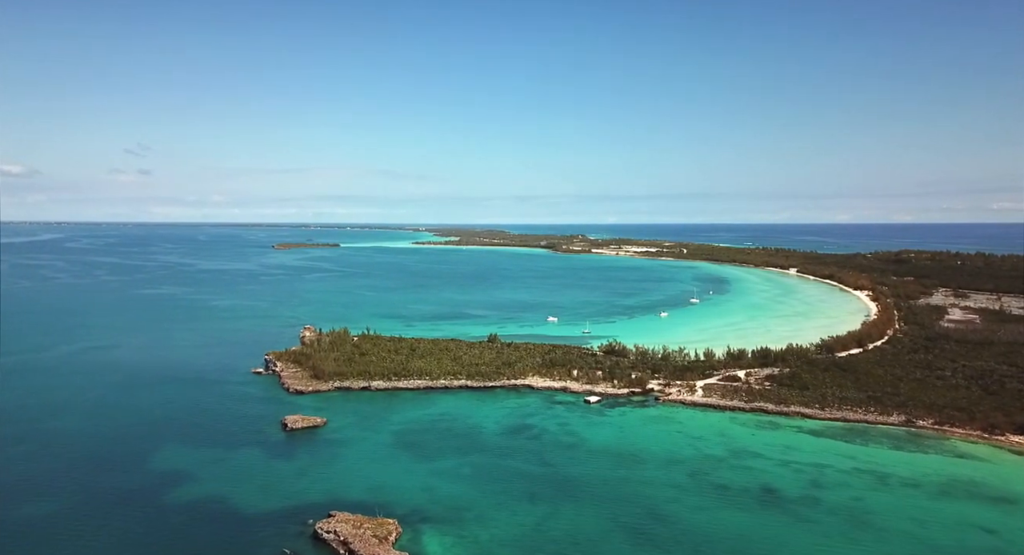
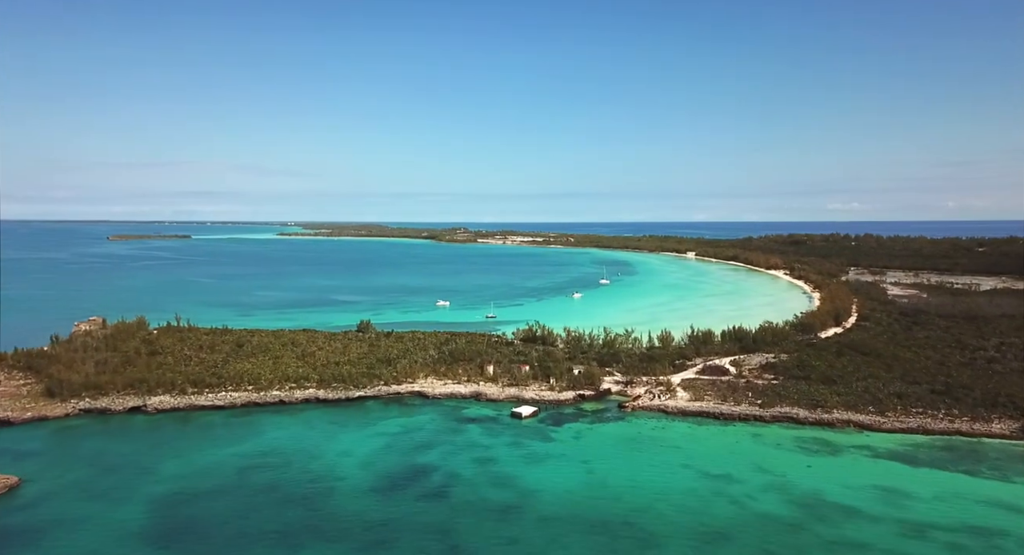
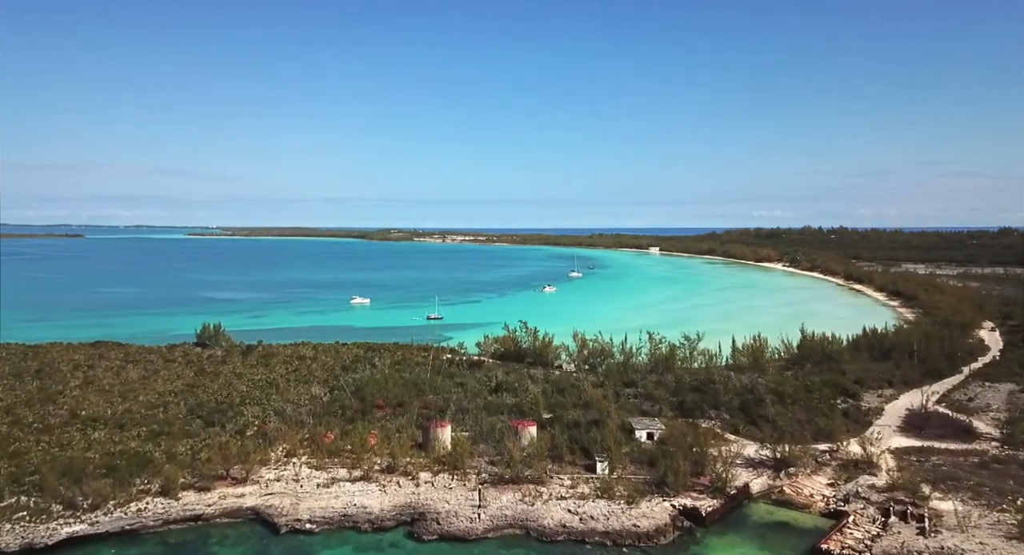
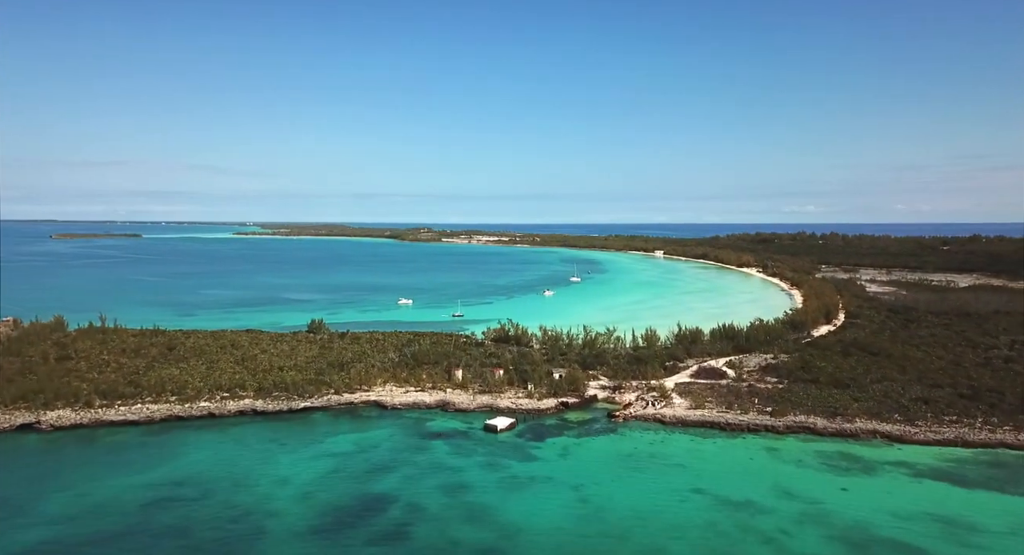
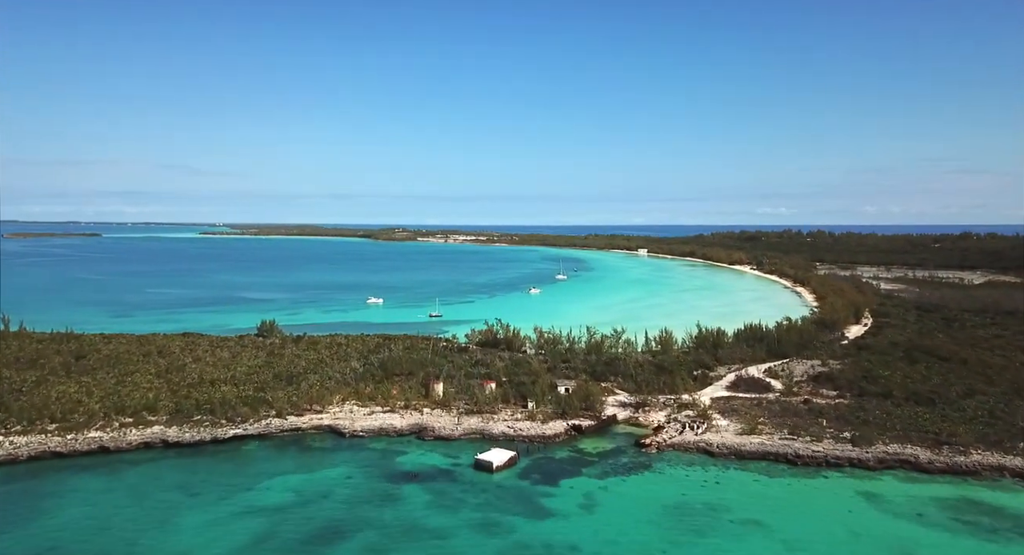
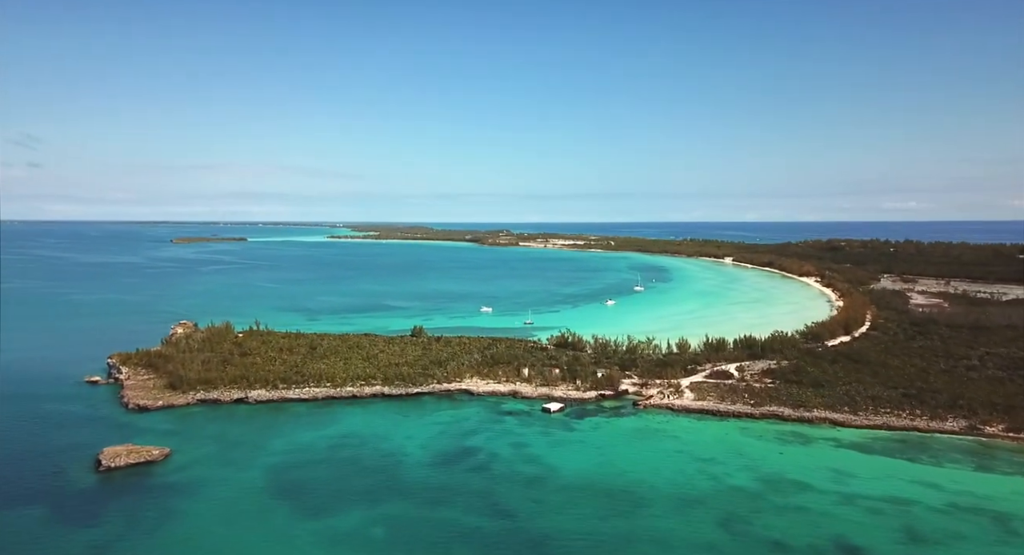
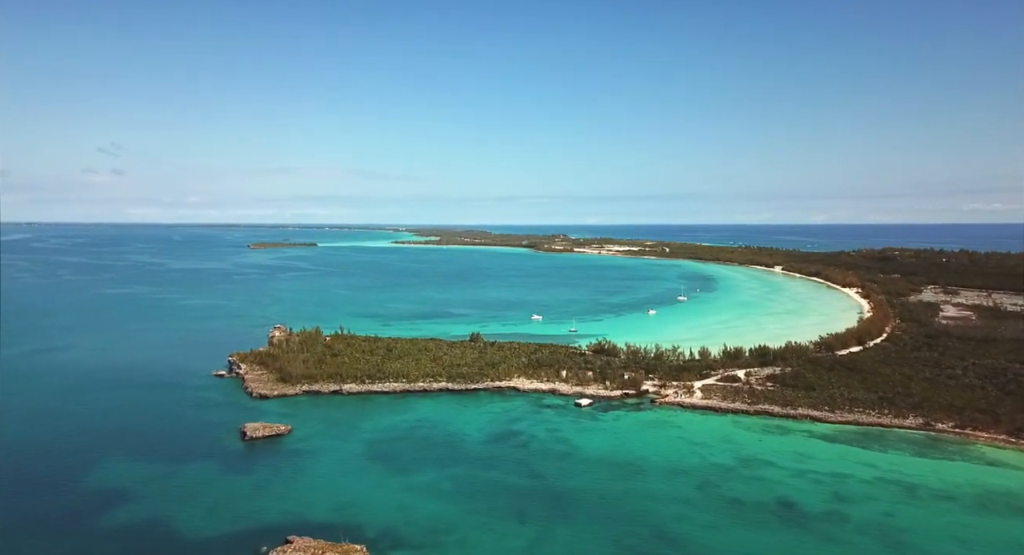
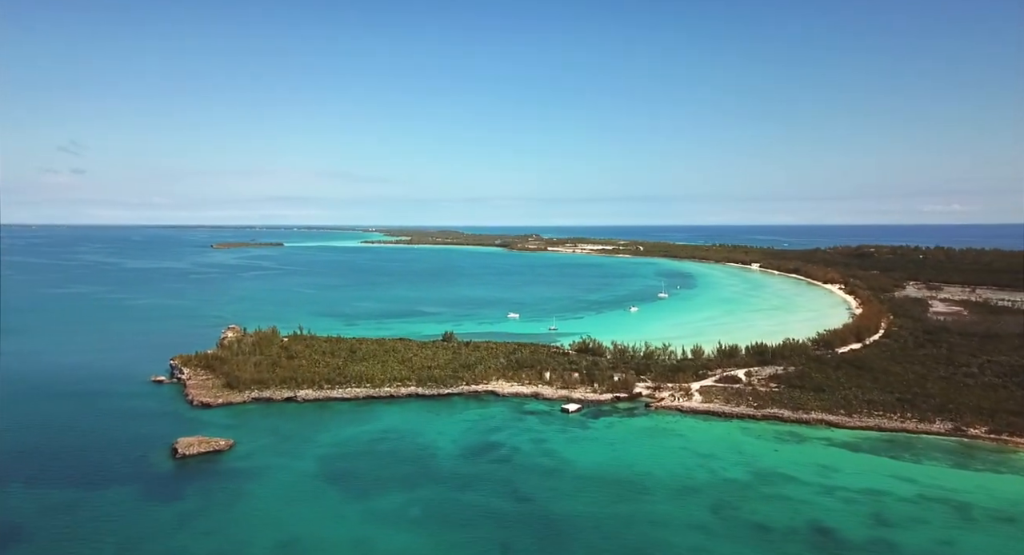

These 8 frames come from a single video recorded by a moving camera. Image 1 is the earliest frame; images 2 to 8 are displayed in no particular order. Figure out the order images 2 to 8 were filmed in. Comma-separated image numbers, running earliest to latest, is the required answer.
7, 8, 6, 2, 4, 5, 3
